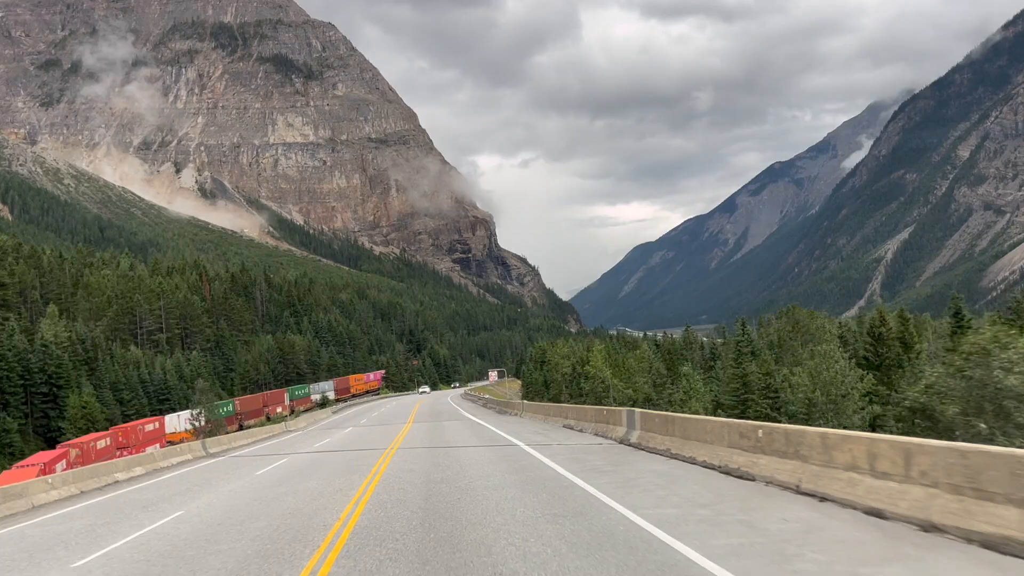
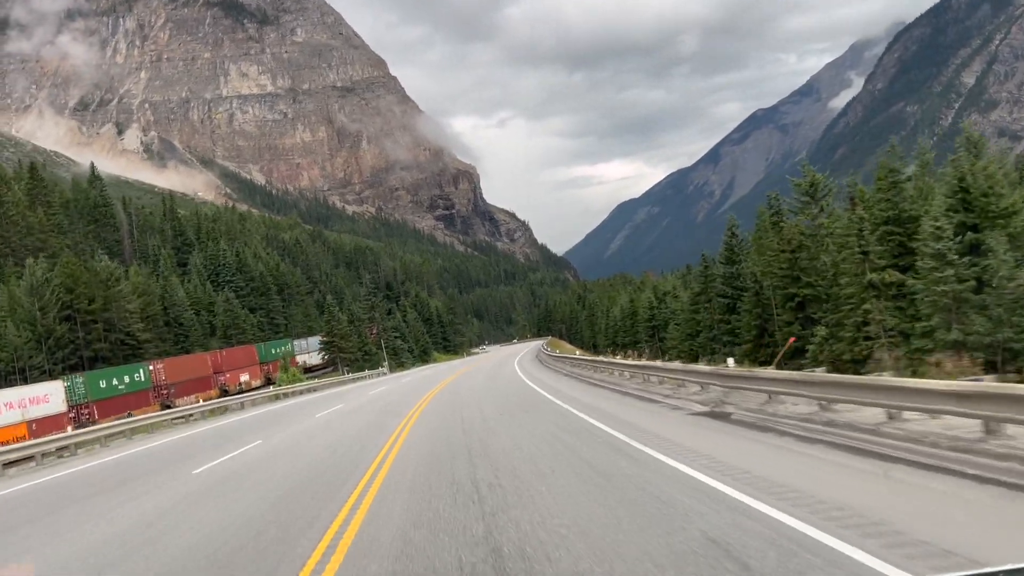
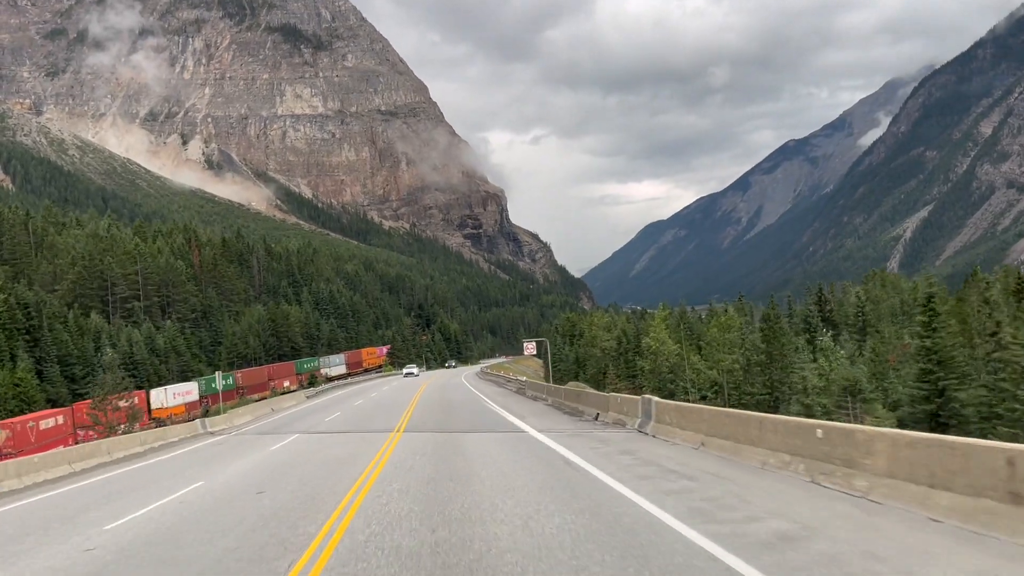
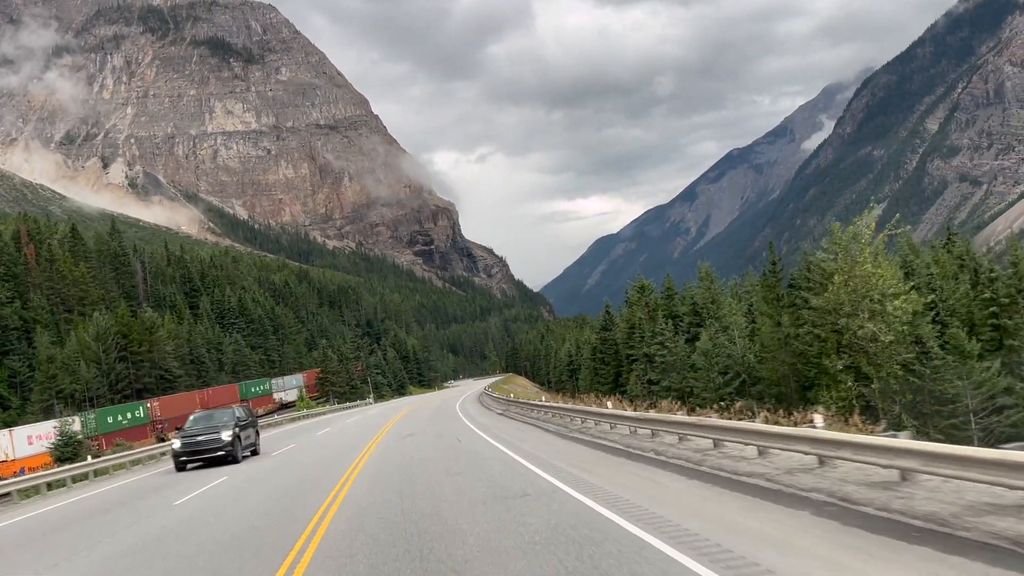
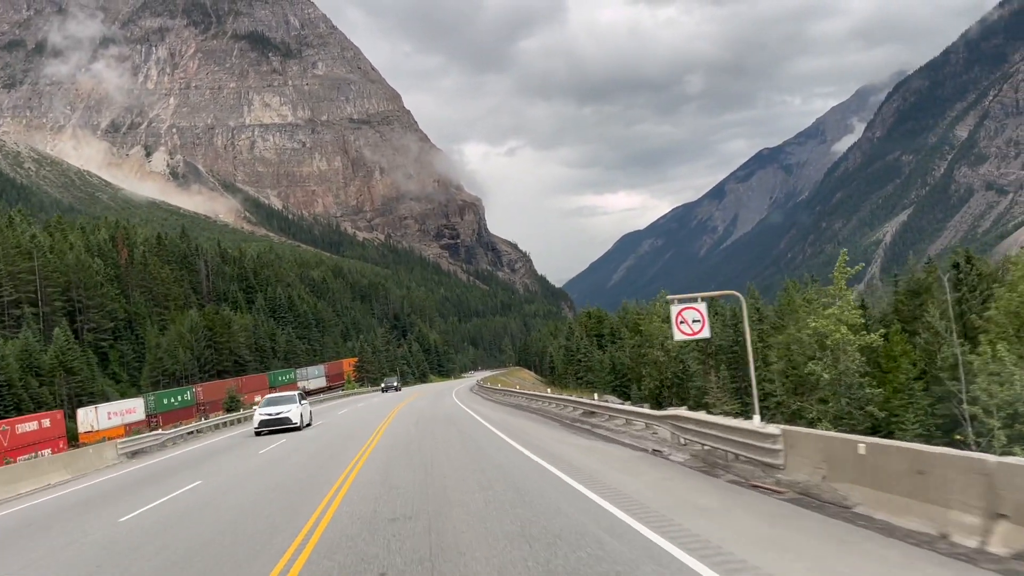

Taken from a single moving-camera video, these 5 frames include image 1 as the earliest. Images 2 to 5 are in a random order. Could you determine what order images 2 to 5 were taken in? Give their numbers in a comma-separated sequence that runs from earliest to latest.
3, 5, 4, 2
